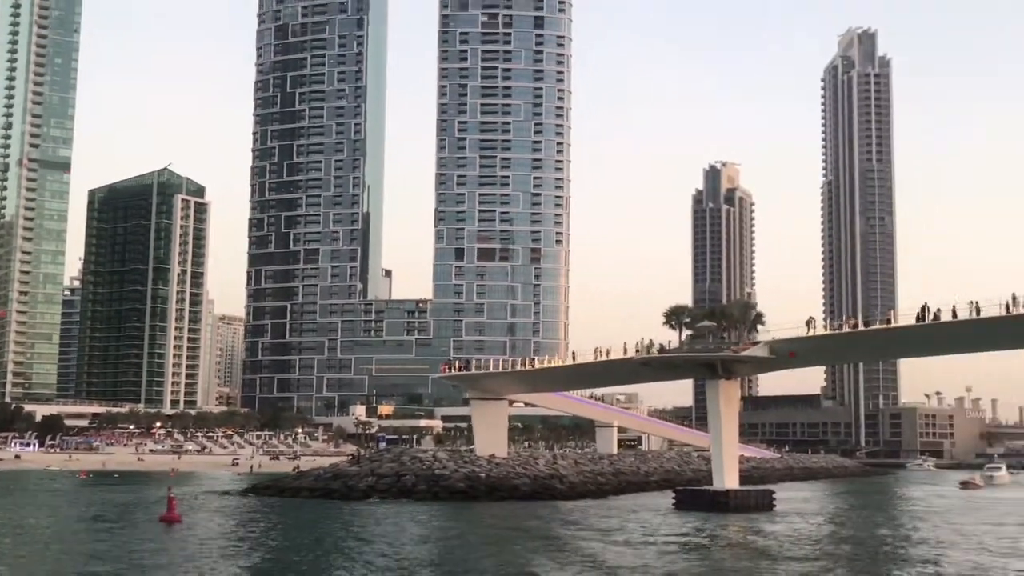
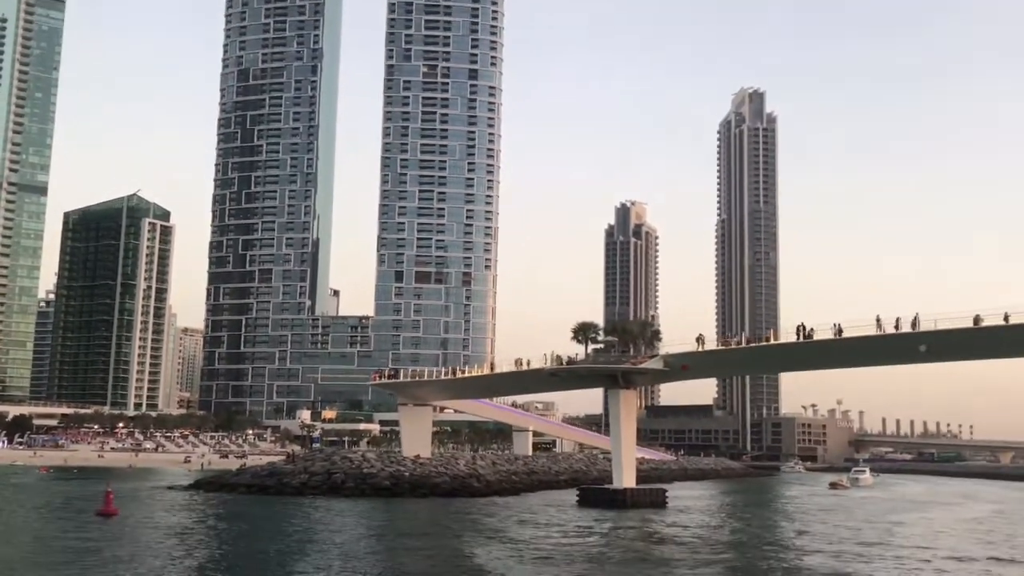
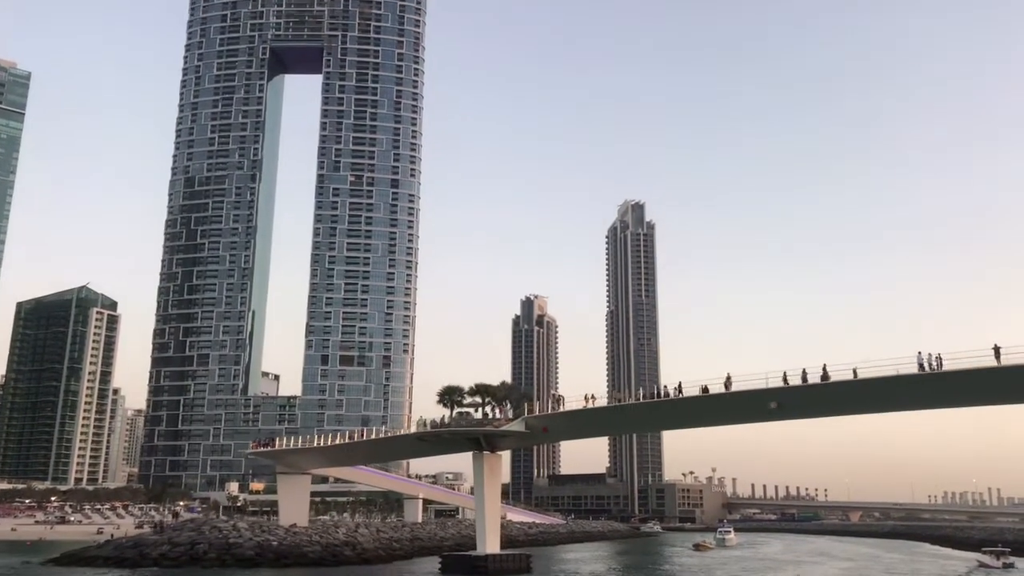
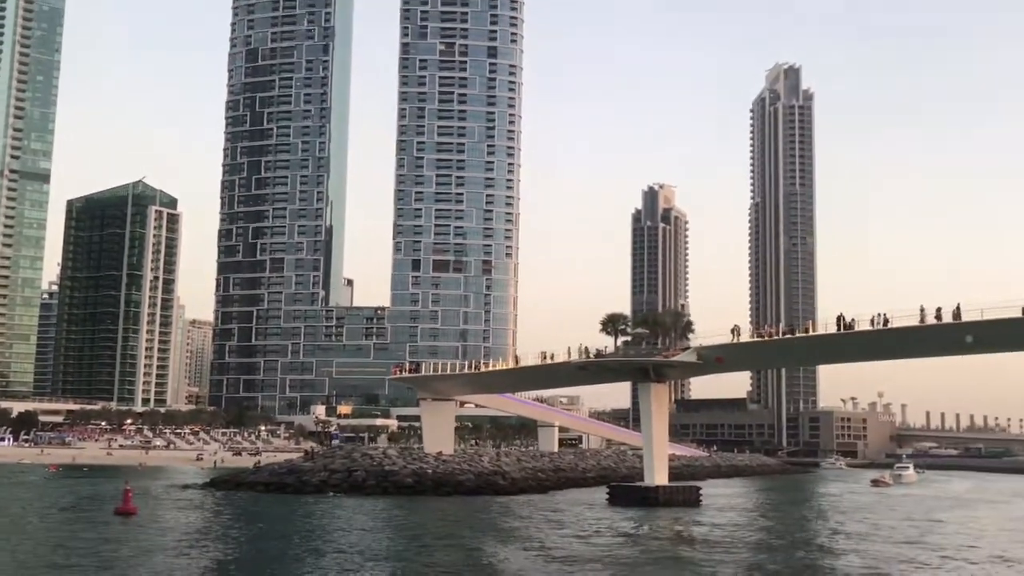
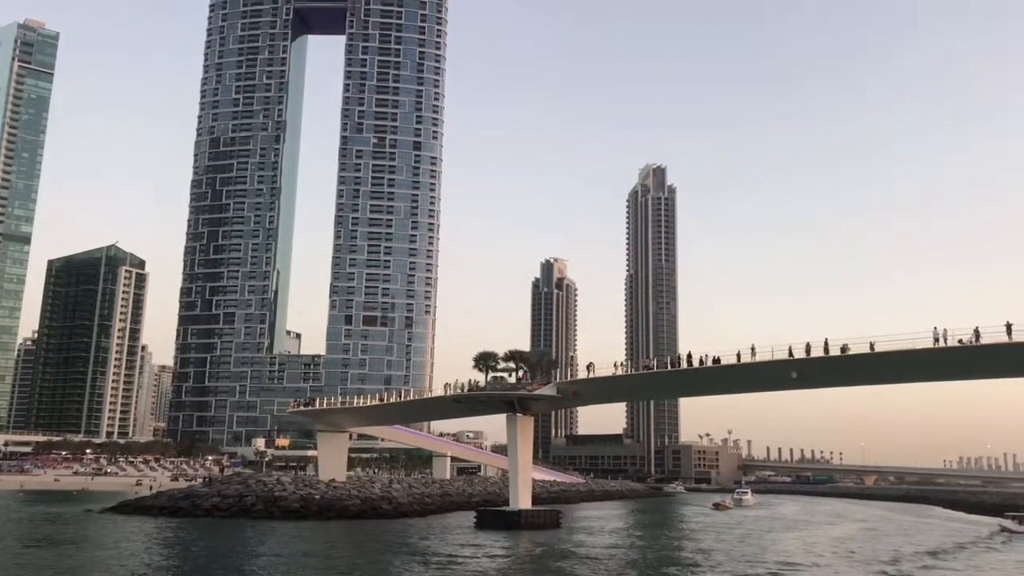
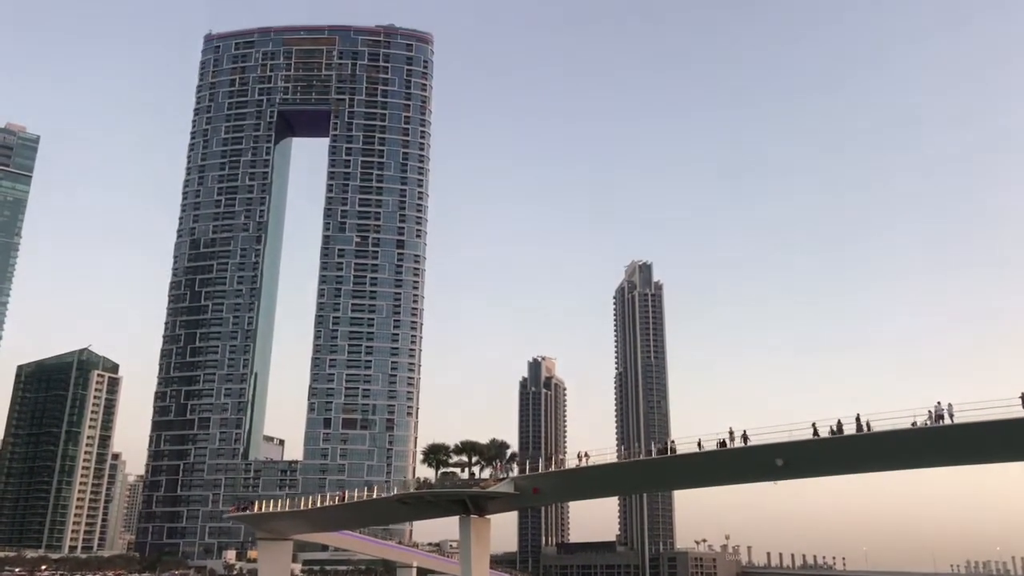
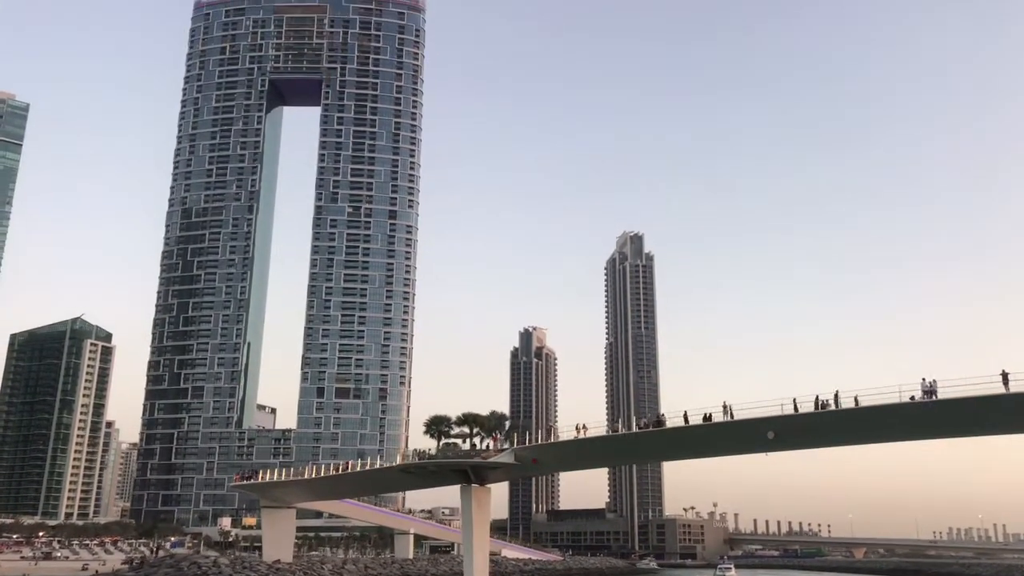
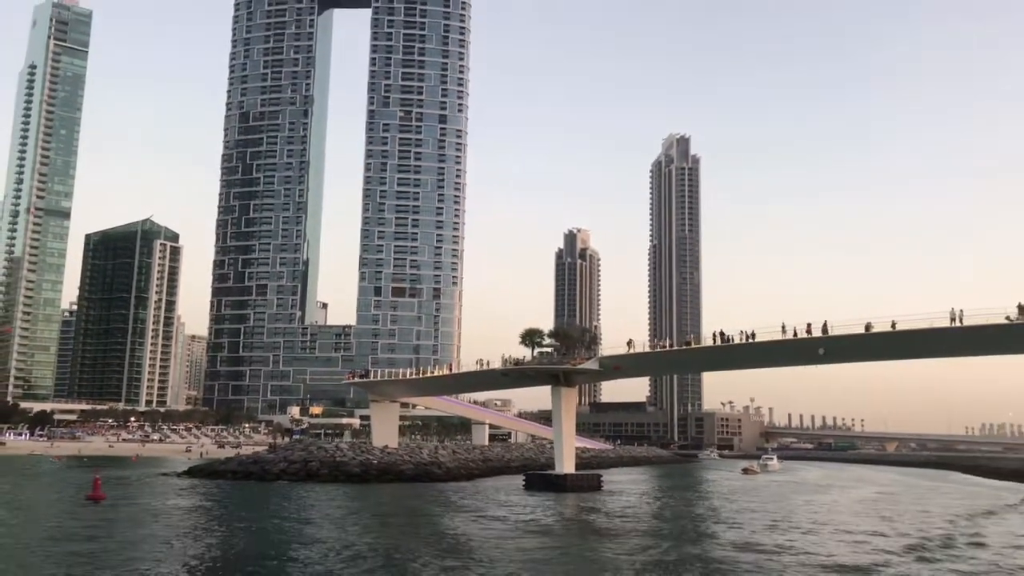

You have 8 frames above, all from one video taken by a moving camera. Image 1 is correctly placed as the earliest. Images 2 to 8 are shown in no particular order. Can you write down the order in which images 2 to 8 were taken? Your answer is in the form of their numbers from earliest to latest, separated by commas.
4, 2, 8, 5, 3, 7, 6
